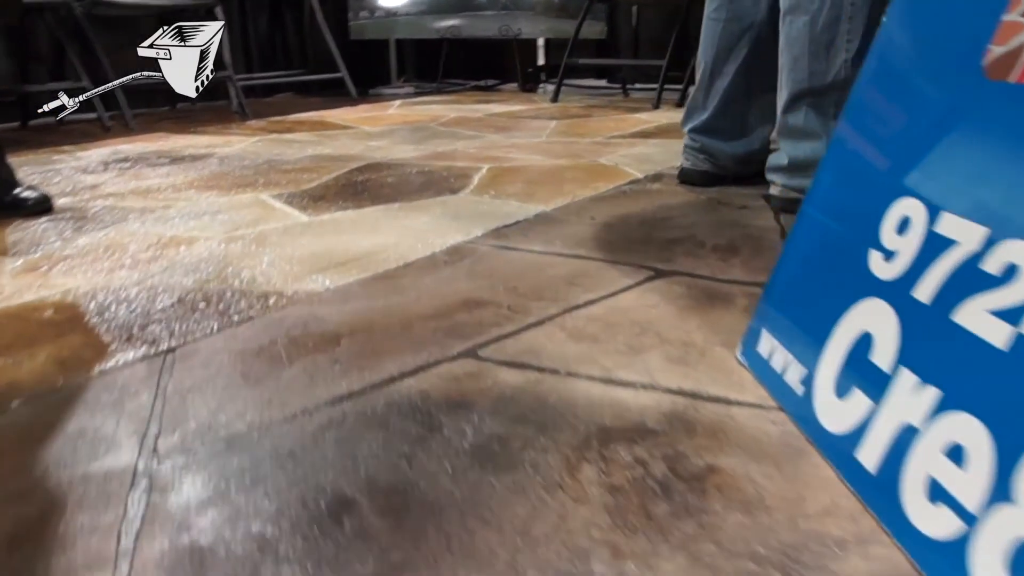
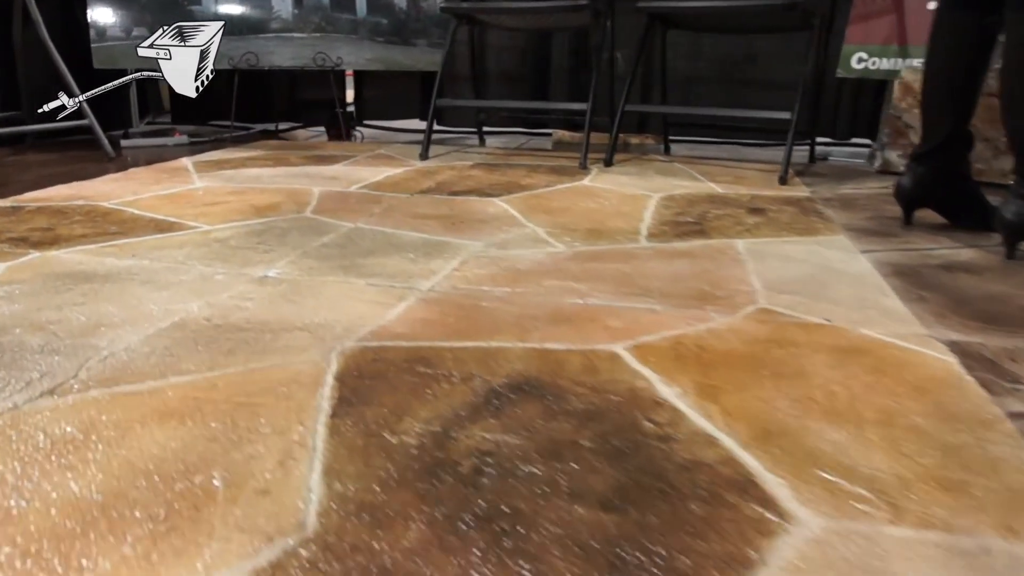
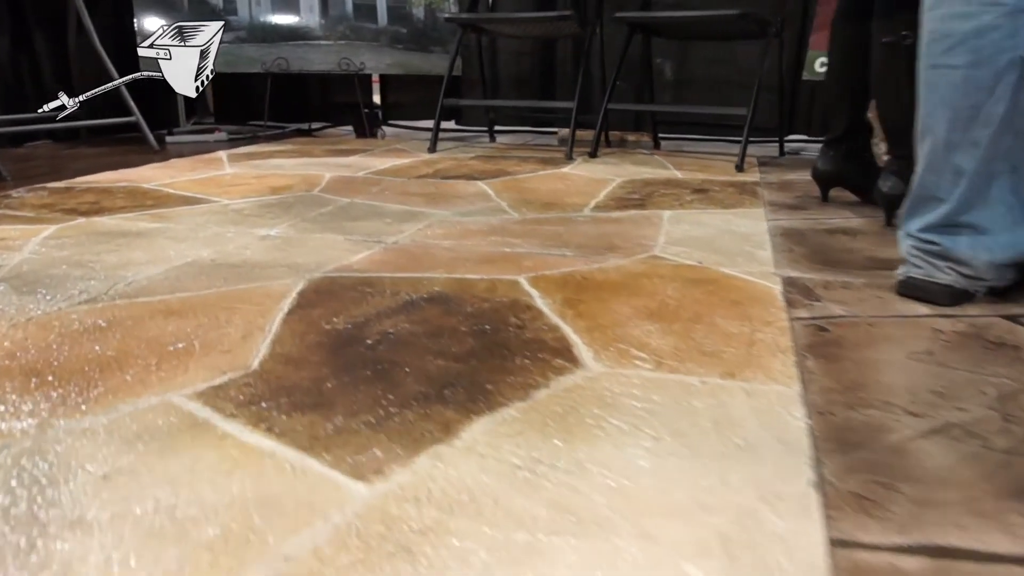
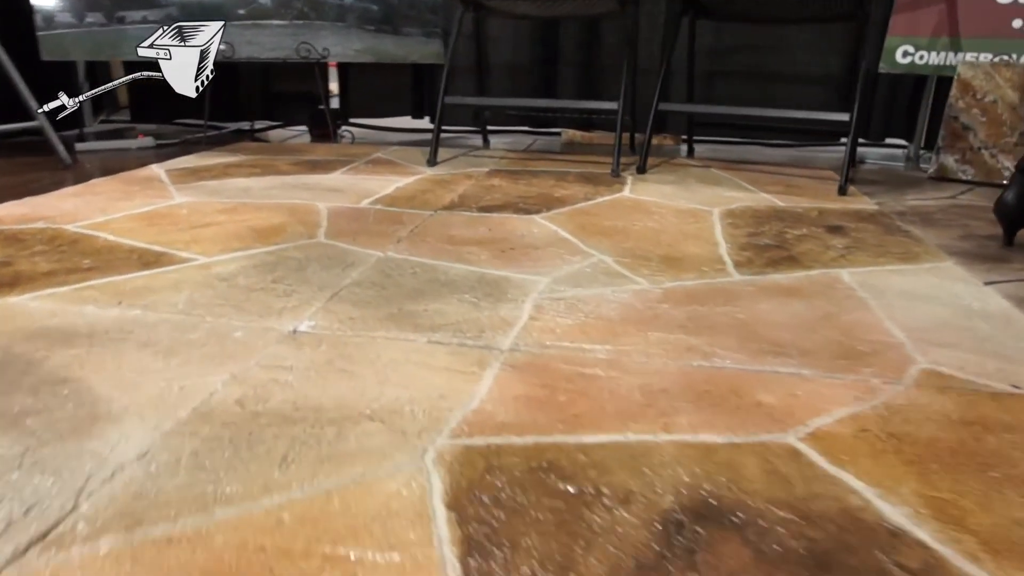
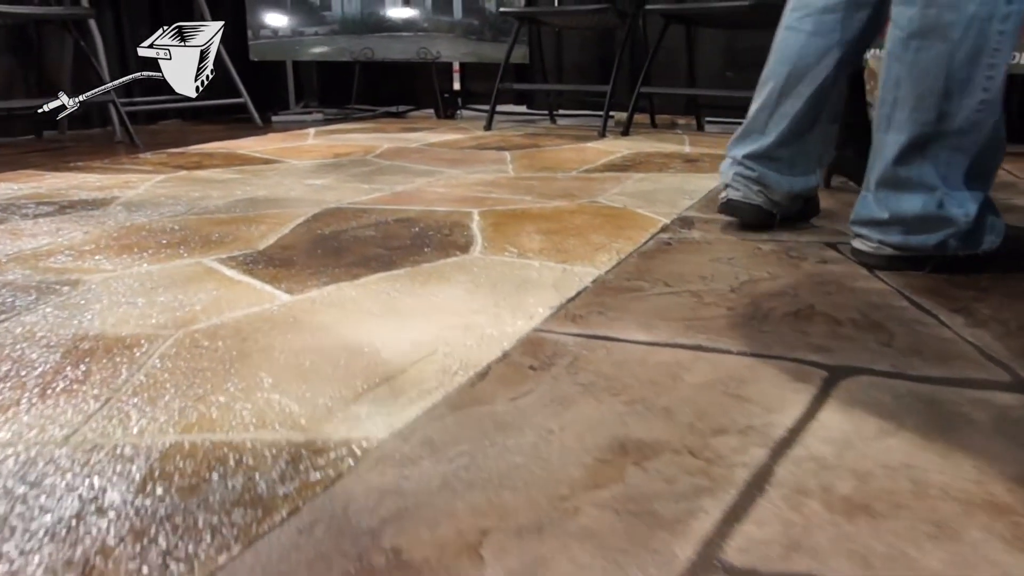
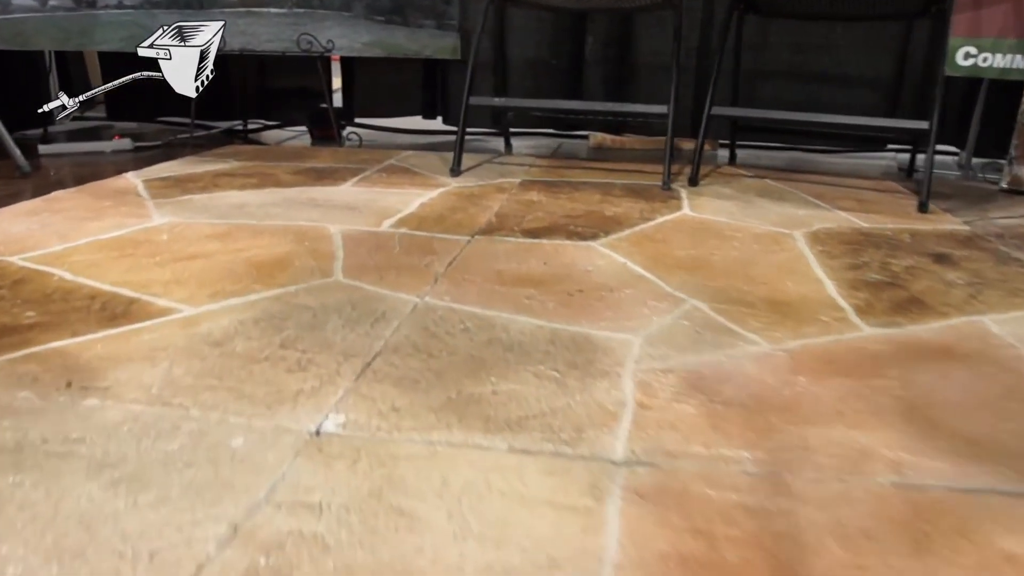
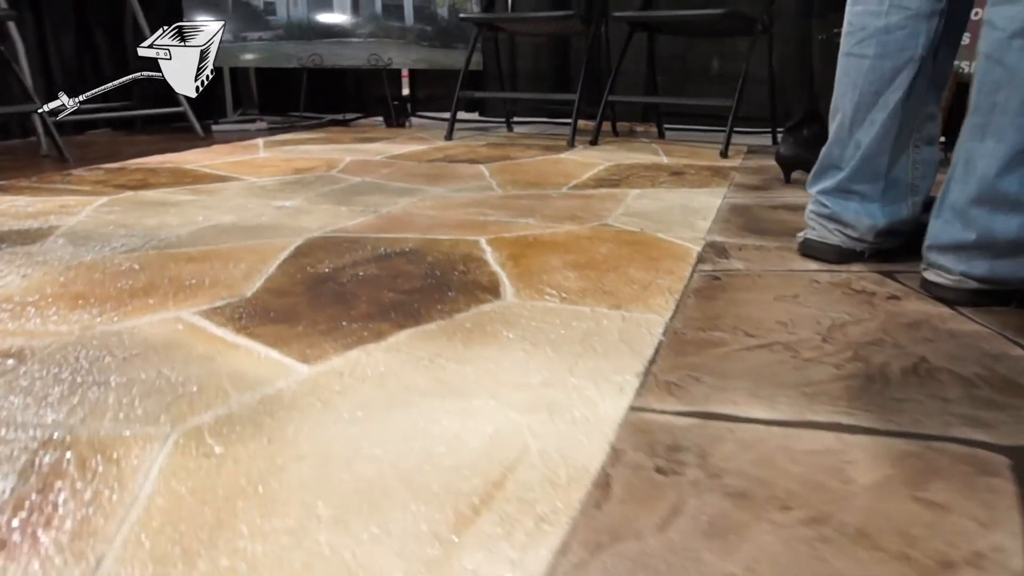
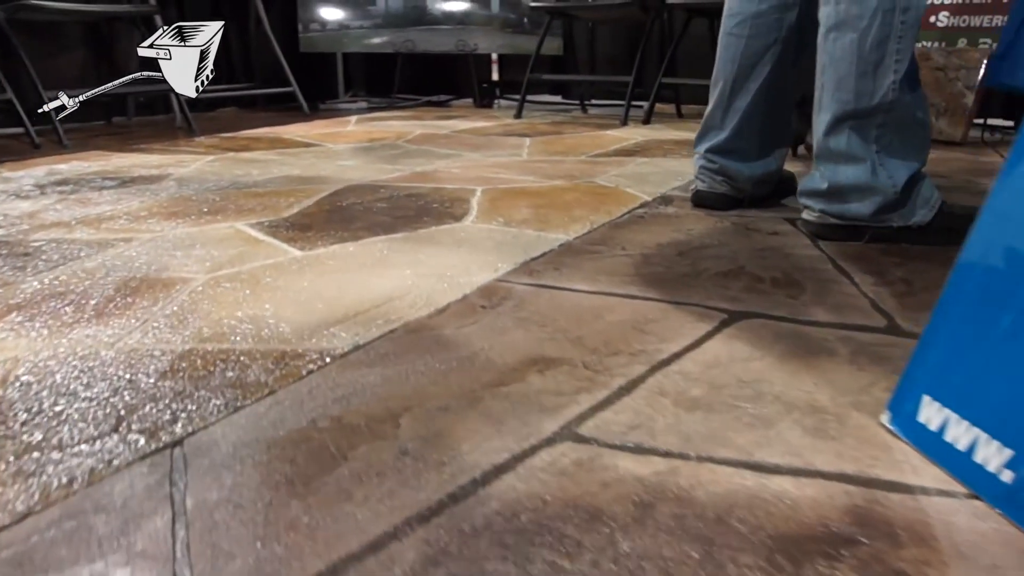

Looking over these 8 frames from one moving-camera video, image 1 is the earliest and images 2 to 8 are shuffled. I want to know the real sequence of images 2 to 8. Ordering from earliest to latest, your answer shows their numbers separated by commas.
8, 5, 7, 3, 2, 4, 6
